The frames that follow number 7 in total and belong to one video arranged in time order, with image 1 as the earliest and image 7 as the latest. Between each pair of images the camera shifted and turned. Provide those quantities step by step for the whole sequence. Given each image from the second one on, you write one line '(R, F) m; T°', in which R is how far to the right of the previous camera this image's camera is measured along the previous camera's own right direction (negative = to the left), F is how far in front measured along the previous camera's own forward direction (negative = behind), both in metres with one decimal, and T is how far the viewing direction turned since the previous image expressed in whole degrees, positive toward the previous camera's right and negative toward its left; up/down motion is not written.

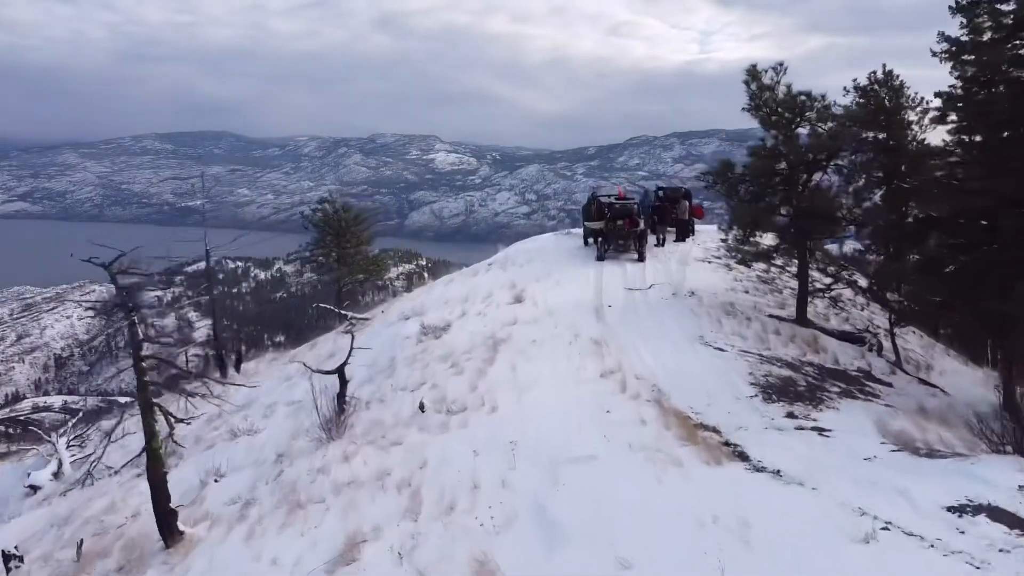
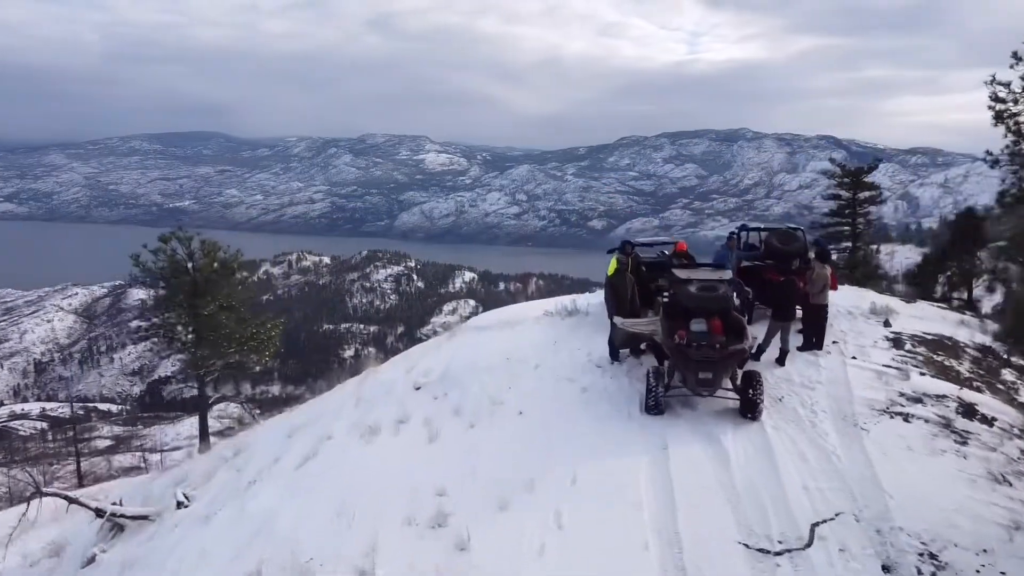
(-0.5, -0.6) m; +1°
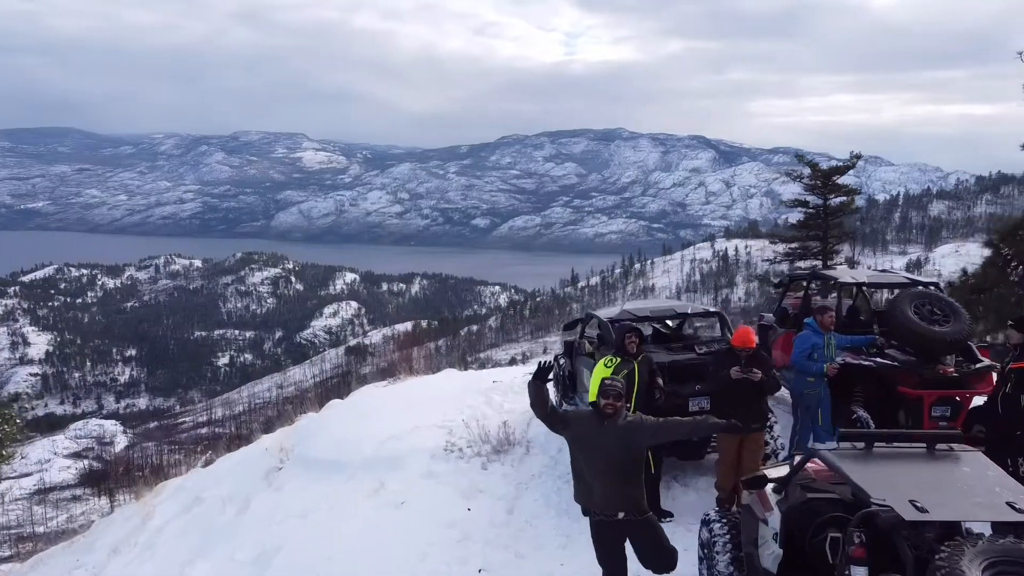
(+0.1, +1.7) m; +8°
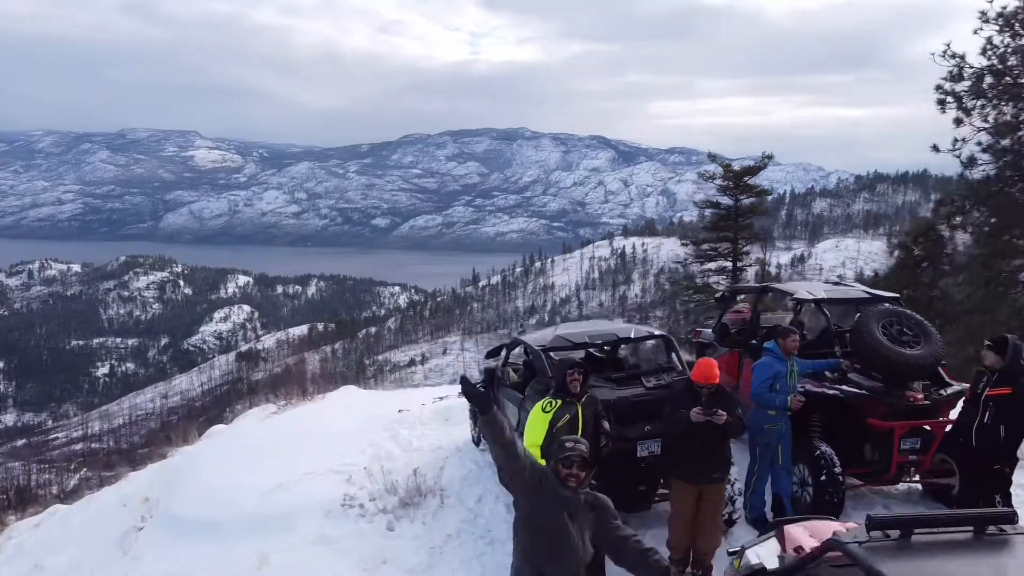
(0.0, +1.0) m; +7°
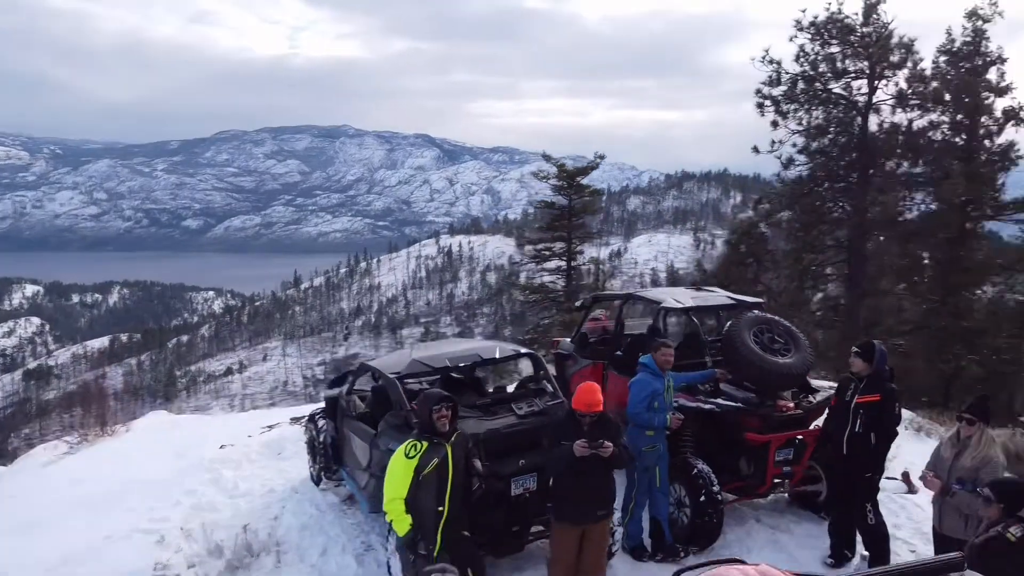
(-0.1, +0.6) m; +12°
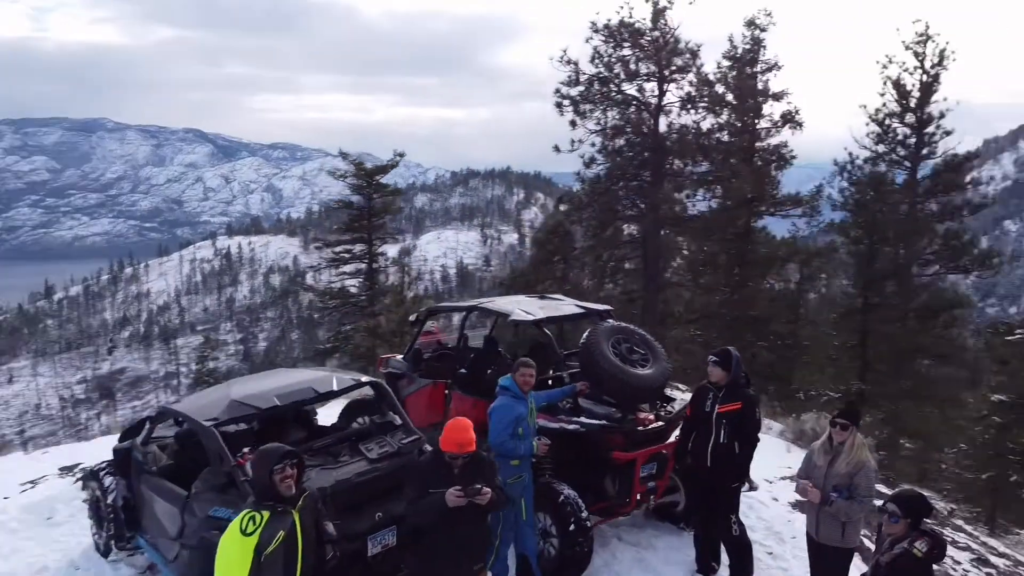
(-0.2, +0.6) m; +15°
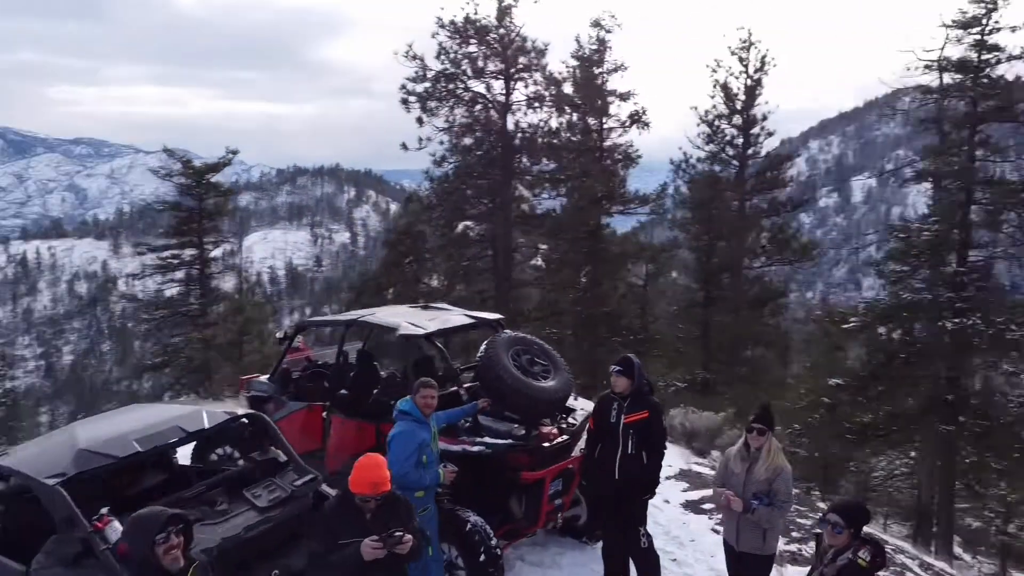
(-0.3, +0.3) m; +12°
